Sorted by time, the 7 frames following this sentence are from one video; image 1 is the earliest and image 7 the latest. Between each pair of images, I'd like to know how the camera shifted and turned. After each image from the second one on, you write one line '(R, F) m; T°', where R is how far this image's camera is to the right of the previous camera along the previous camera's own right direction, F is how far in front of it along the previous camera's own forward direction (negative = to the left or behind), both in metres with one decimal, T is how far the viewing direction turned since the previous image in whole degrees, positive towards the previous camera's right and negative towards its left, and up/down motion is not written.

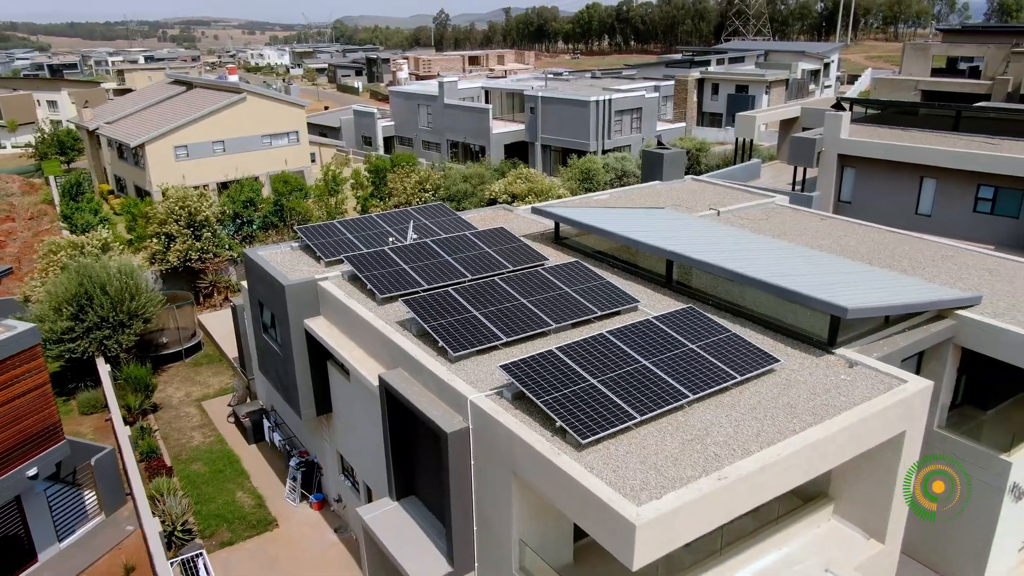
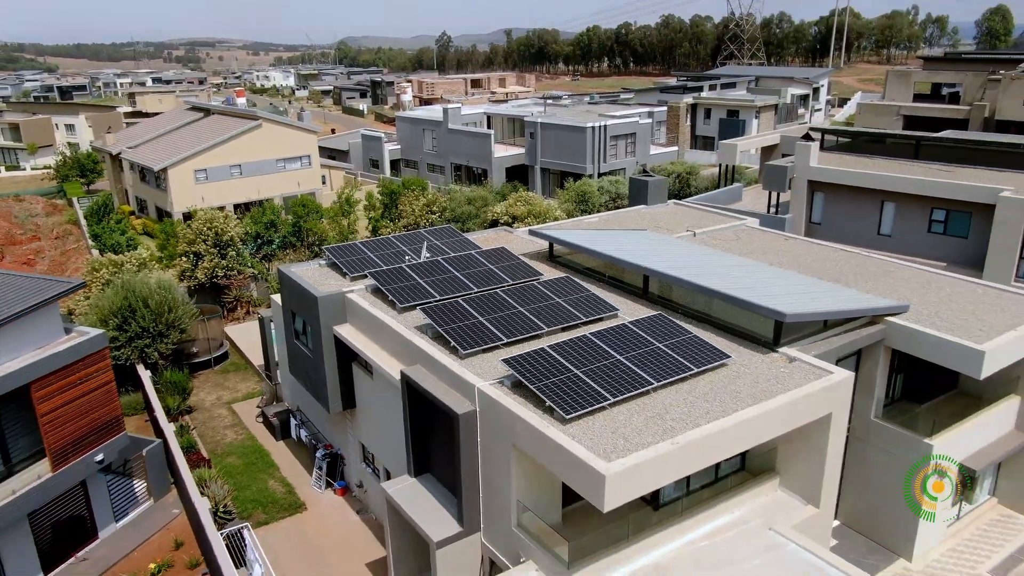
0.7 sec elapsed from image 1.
(0.0, -2.0) m; 0°
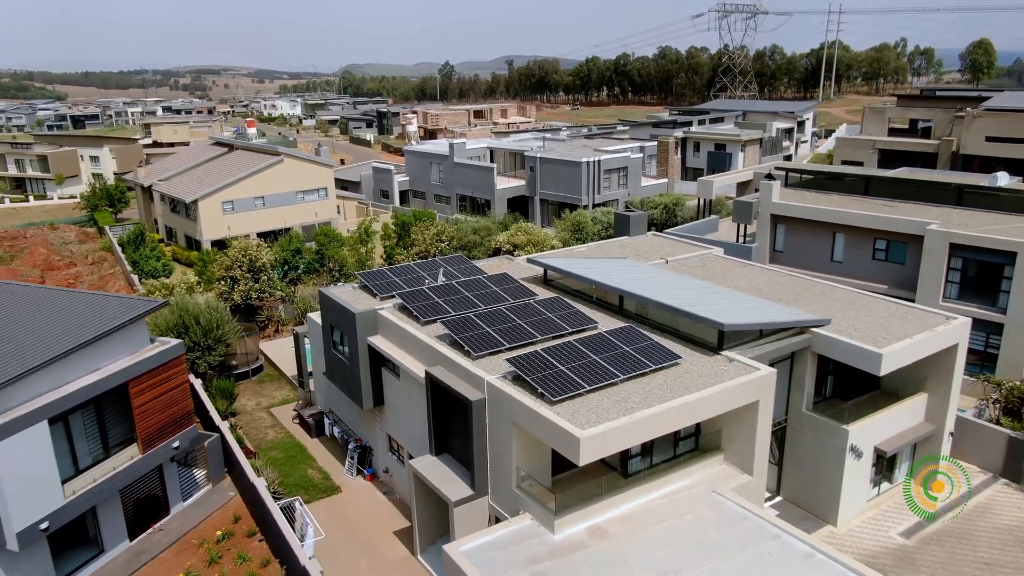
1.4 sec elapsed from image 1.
(0.0, -3.3) m; 0°
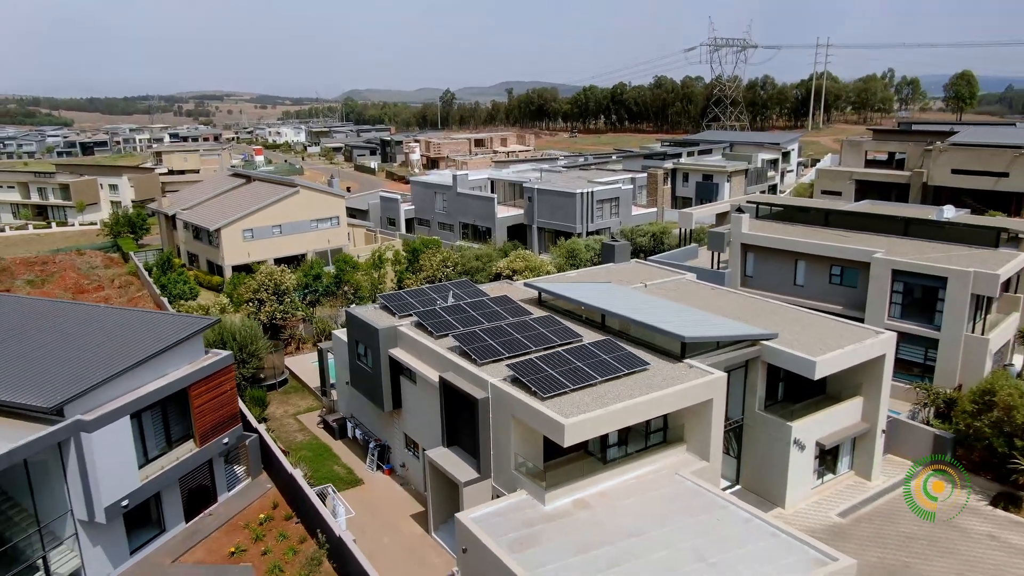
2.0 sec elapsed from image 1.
(0.0, -3.2) m; 0°
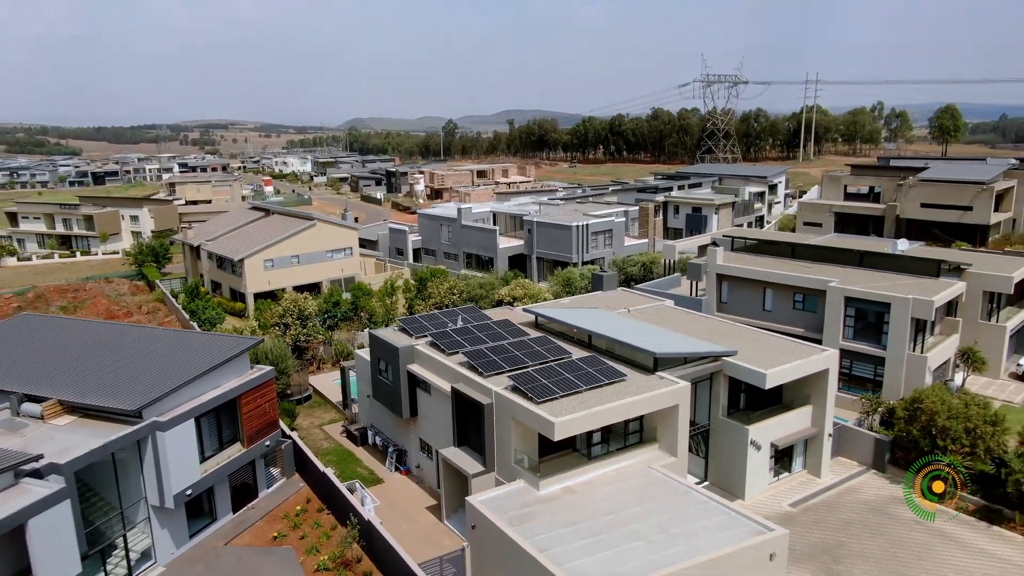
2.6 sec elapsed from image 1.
(0.0, -3.6) m; 0°
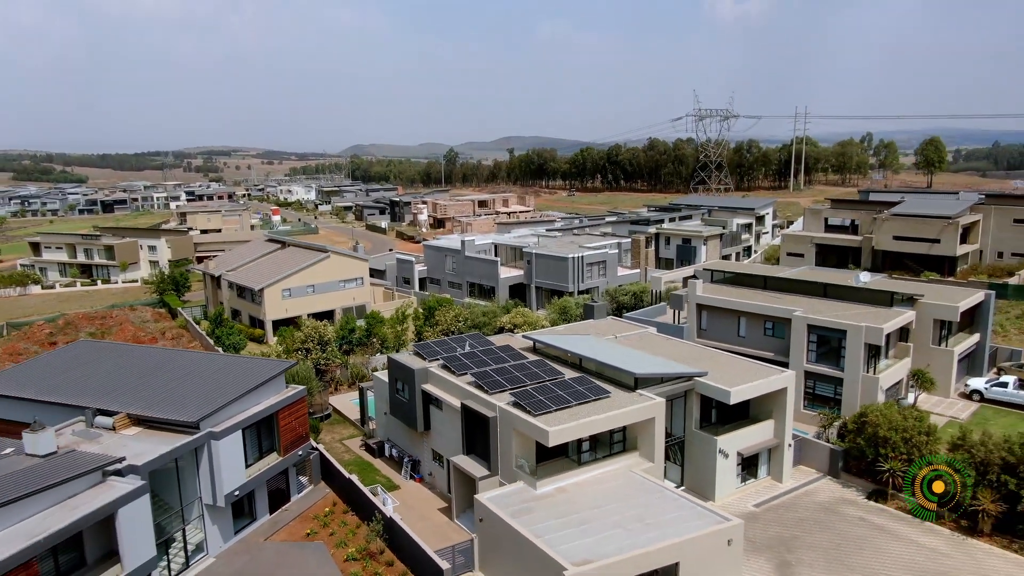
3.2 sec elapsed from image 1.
(0.0, -3.7) m; 0°
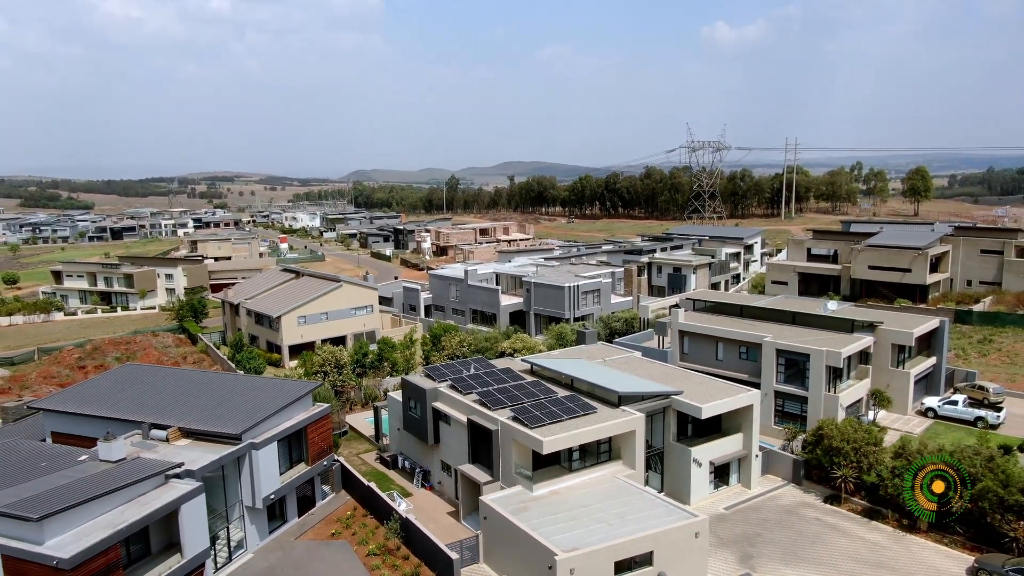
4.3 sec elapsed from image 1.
(0.0, -3.9) m; 0°
